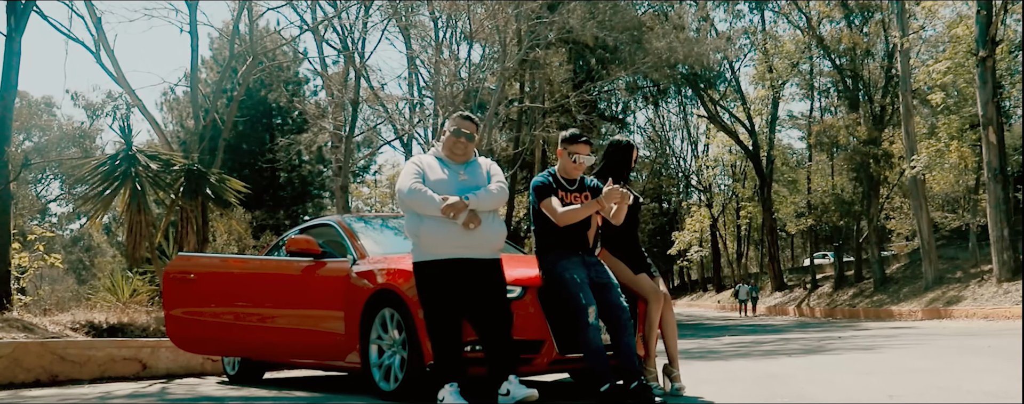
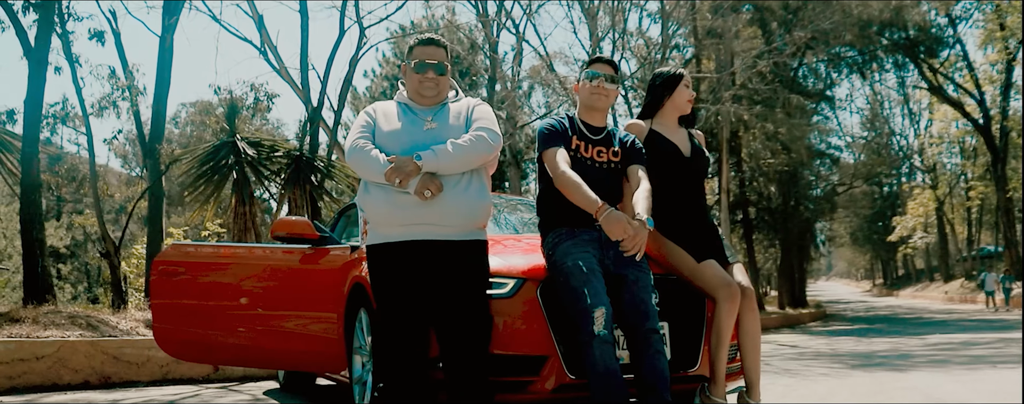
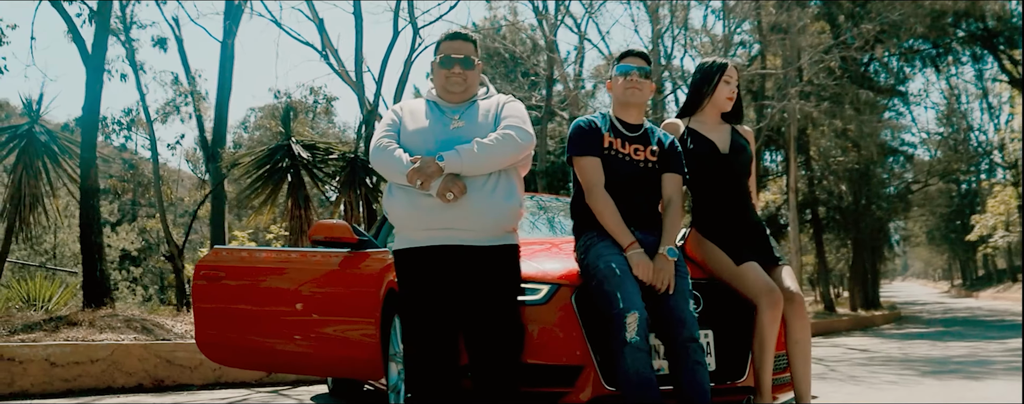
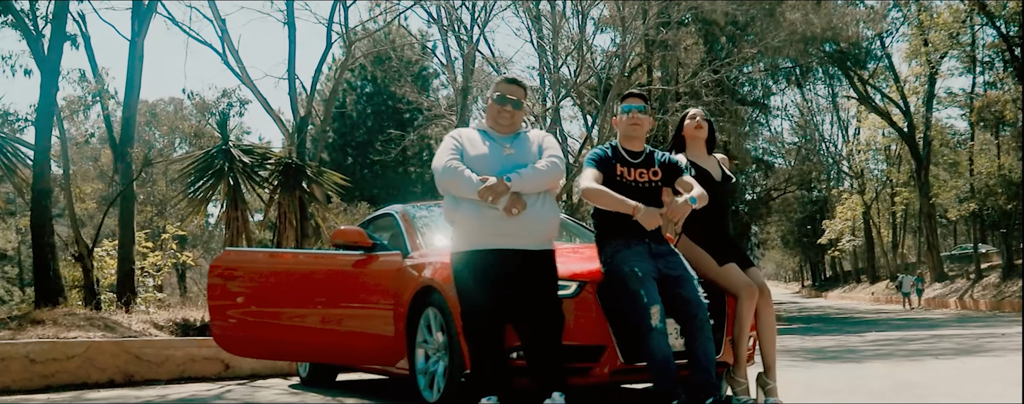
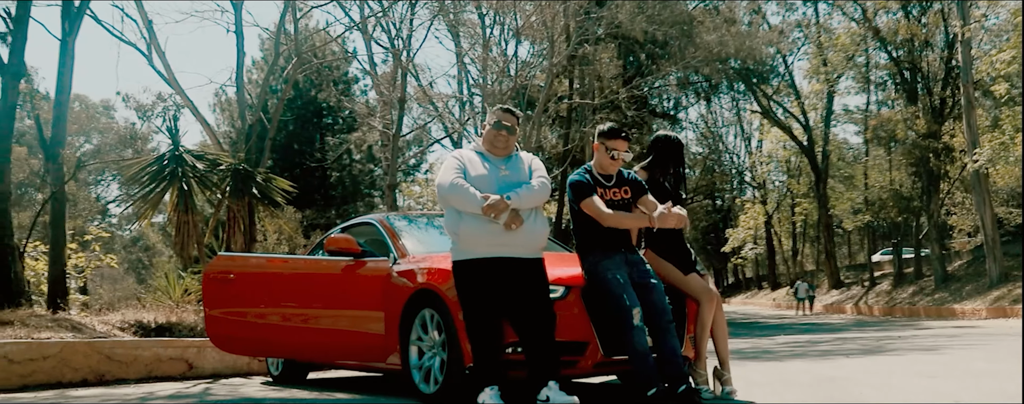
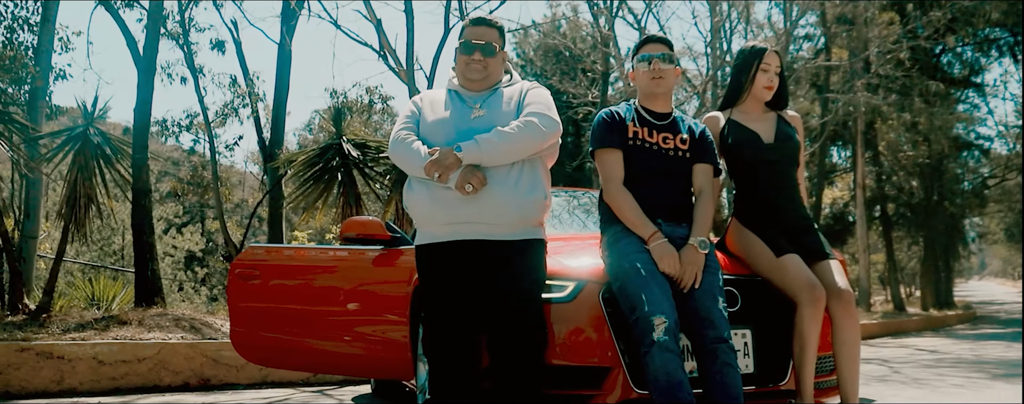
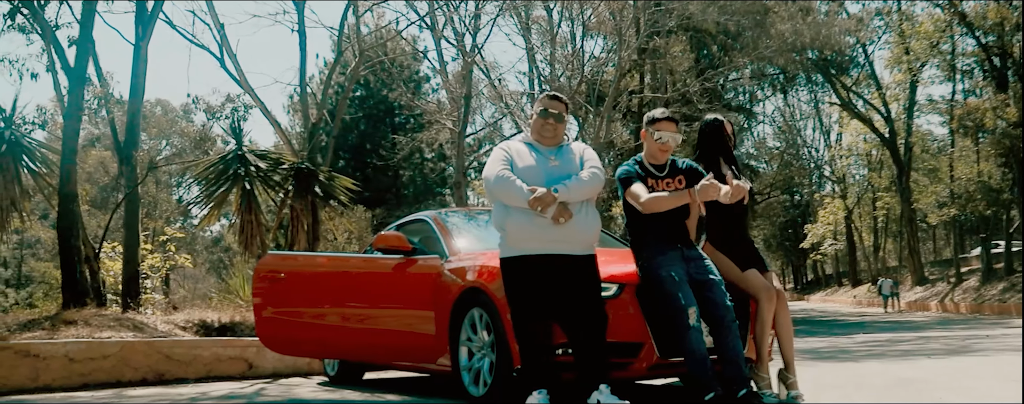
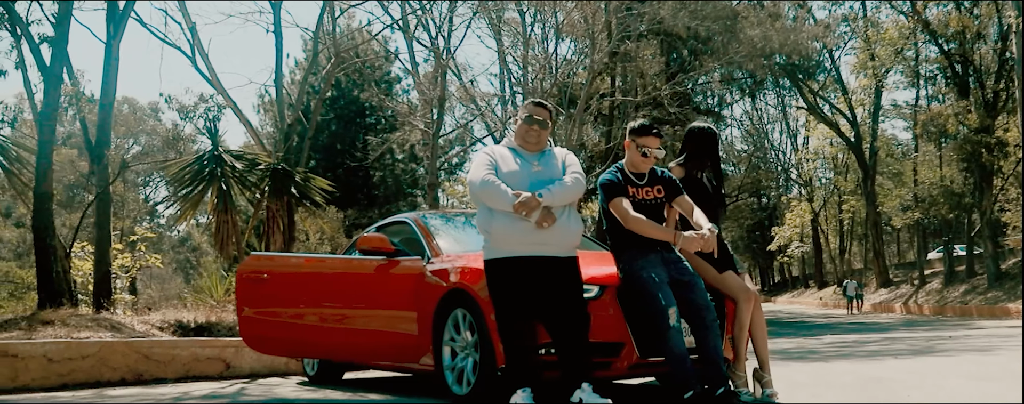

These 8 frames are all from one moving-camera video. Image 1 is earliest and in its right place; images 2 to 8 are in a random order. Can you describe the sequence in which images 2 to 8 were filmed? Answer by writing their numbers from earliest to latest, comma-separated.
5, 8, 7, 4, 2, 3, 6
